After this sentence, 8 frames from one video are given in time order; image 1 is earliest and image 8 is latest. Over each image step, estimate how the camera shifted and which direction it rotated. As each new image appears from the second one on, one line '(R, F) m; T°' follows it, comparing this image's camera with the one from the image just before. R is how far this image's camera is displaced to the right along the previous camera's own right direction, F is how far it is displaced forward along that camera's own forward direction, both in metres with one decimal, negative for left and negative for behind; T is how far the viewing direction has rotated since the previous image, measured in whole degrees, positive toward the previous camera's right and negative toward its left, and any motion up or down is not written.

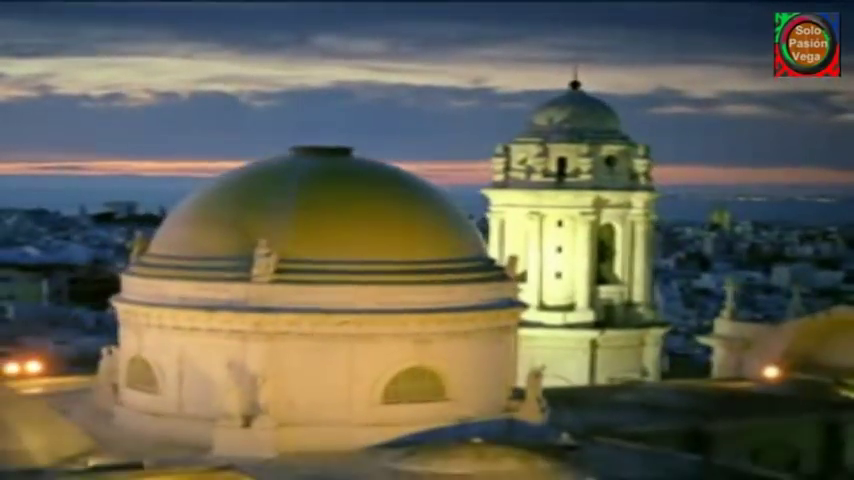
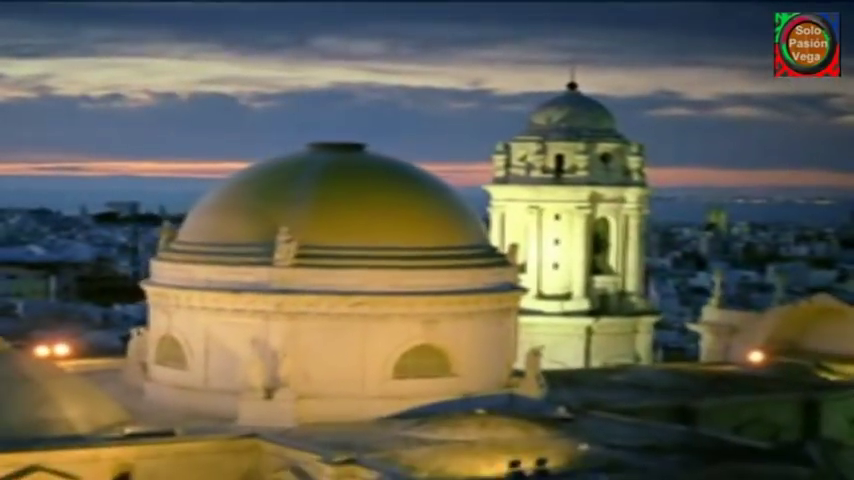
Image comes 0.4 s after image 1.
(-0.1, -1.6) m; 0°
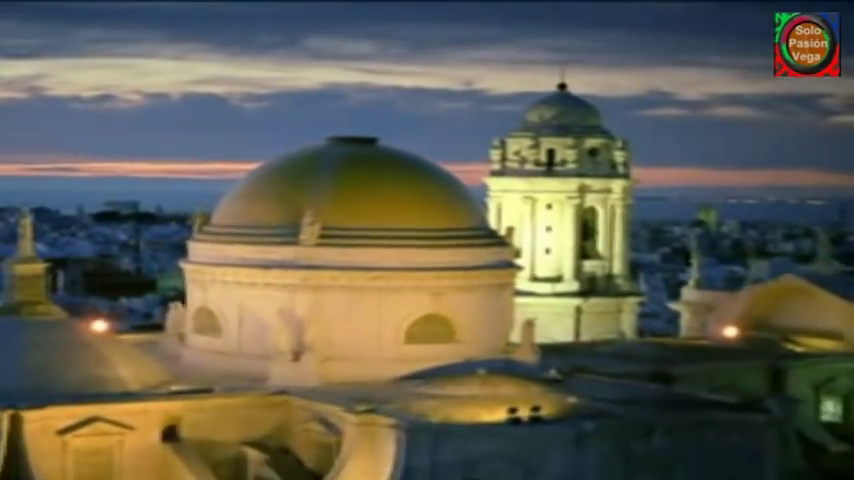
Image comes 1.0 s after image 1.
(-0.1, -2.7) m; 0°
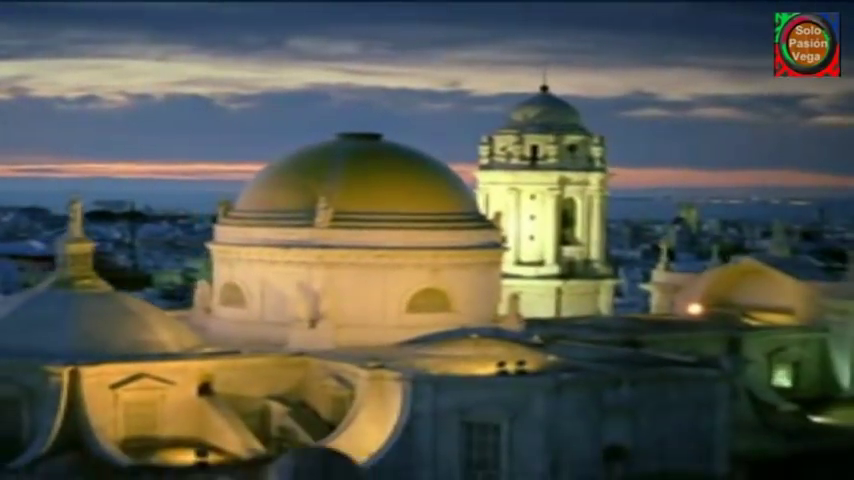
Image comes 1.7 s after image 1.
(-0.1, -3.3) m; 0°
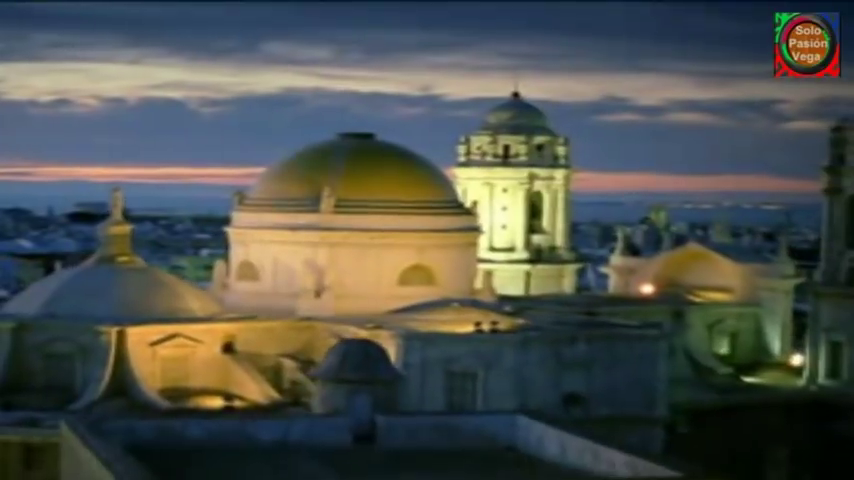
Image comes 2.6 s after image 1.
(-0.2, -4.6) m; +1°
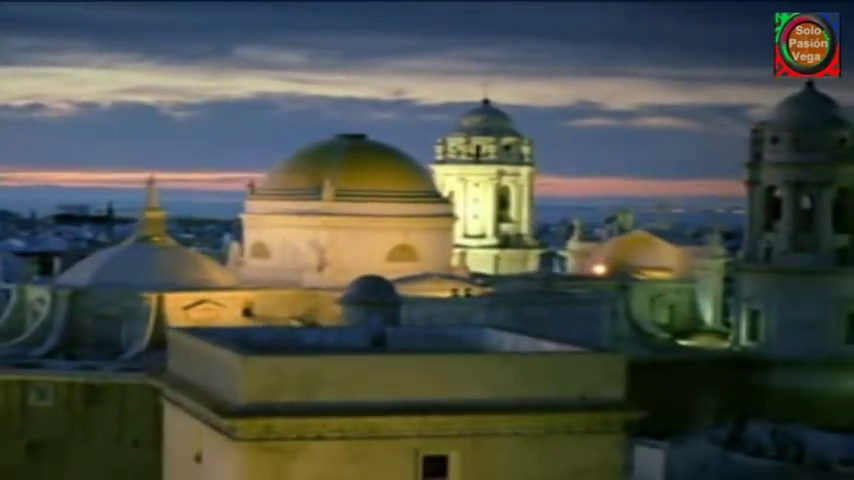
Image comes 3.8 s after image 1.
(-0.2, -5.9) m; +1°
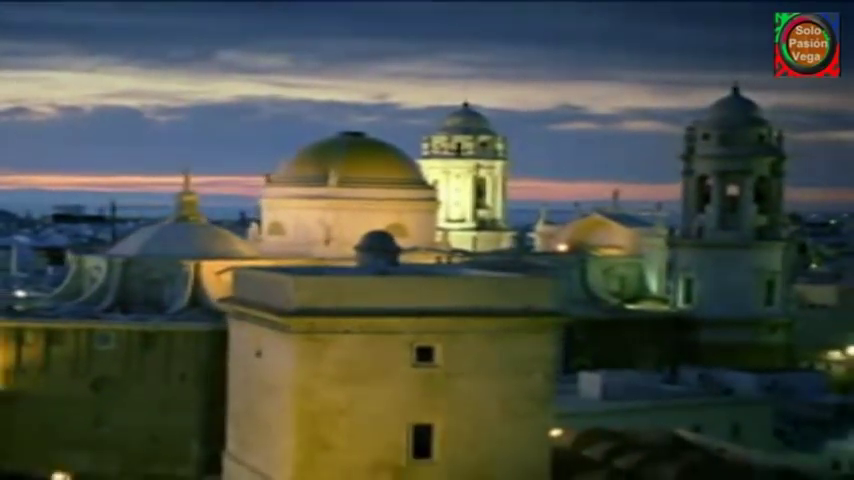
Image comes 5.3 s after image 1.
(-0.1, -7.4) m; 0°
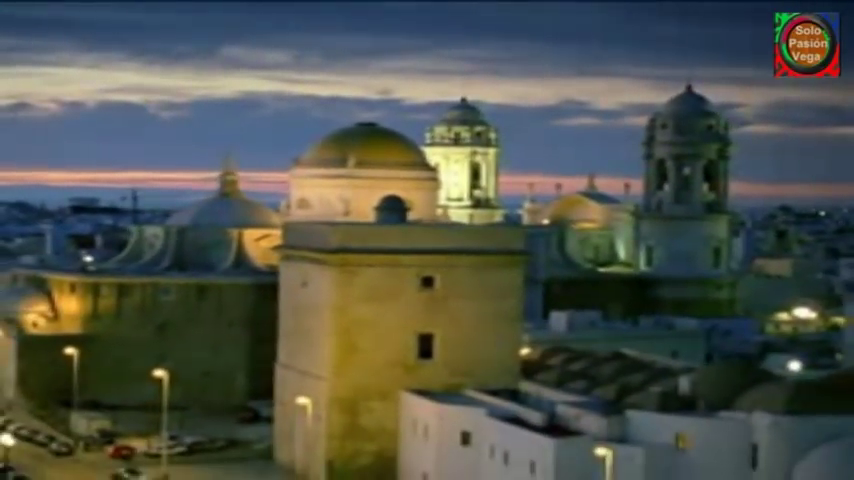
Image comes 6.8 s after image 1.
(0.0, -8.6) m; 0°
